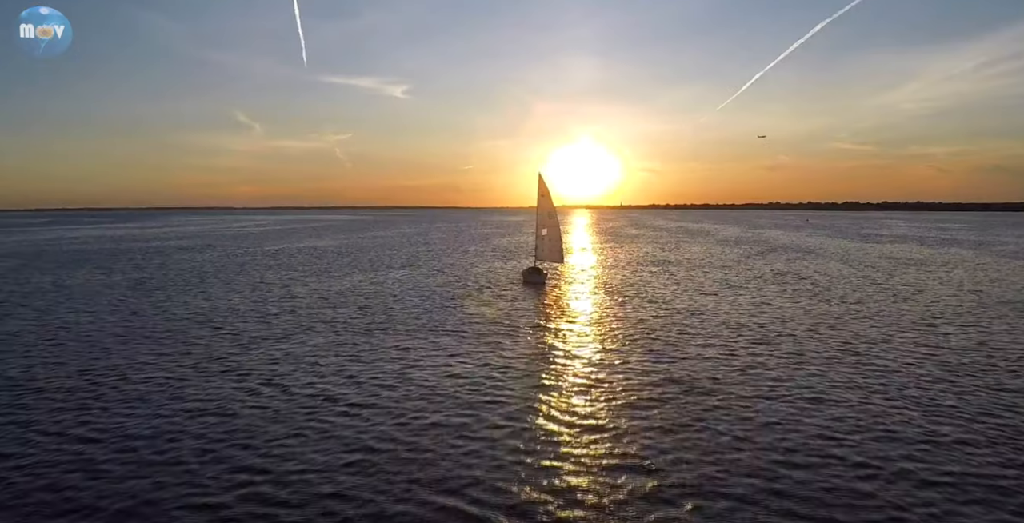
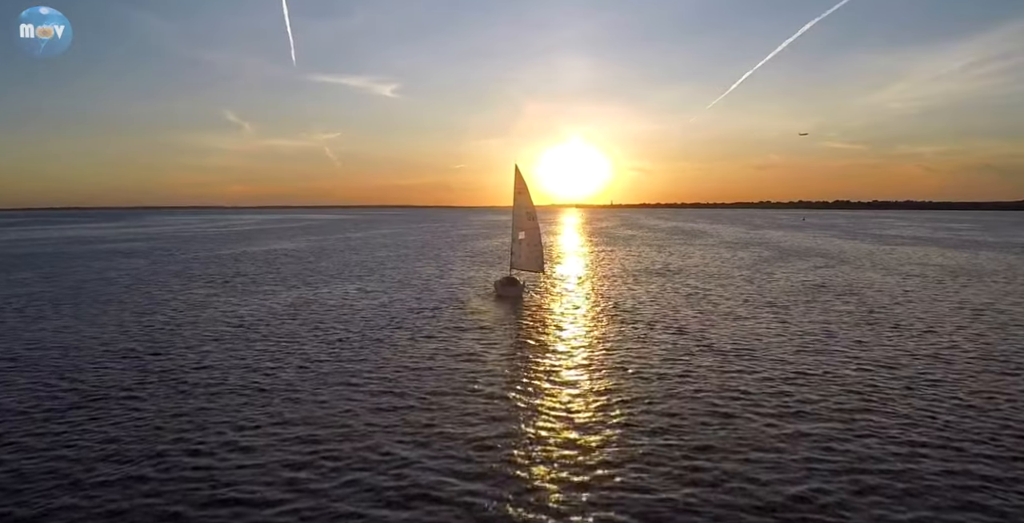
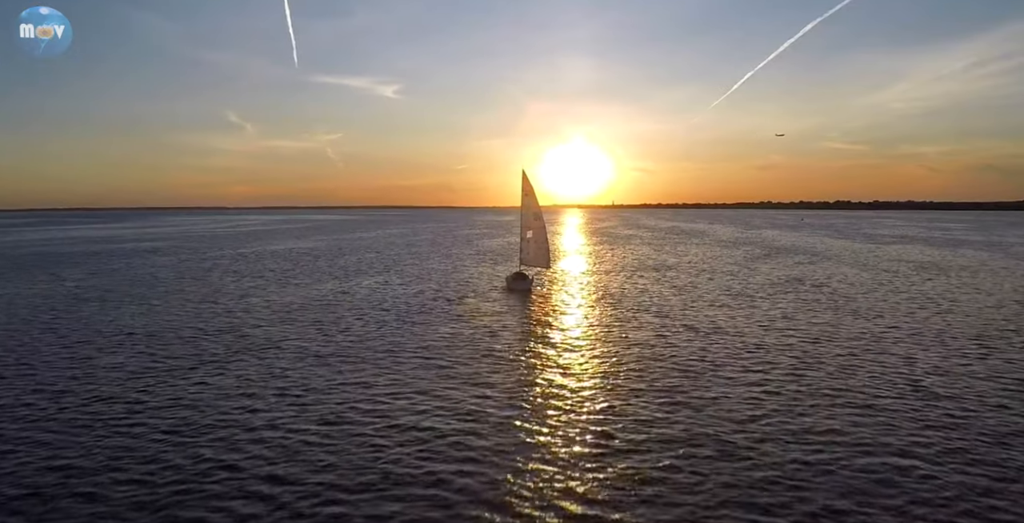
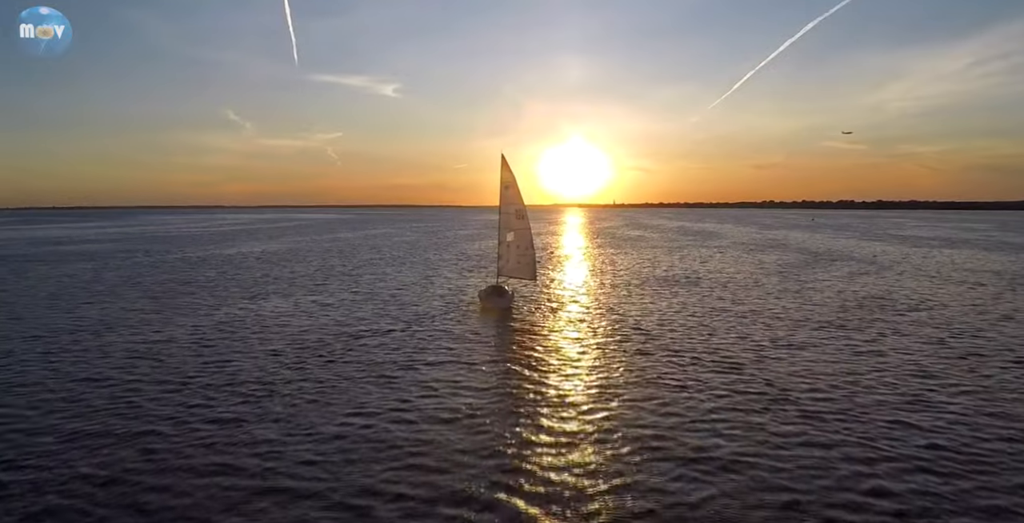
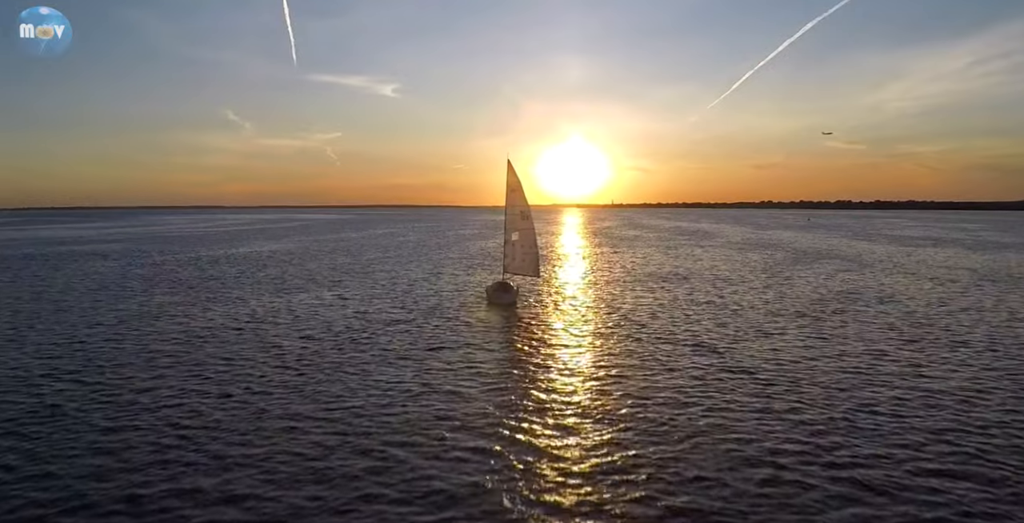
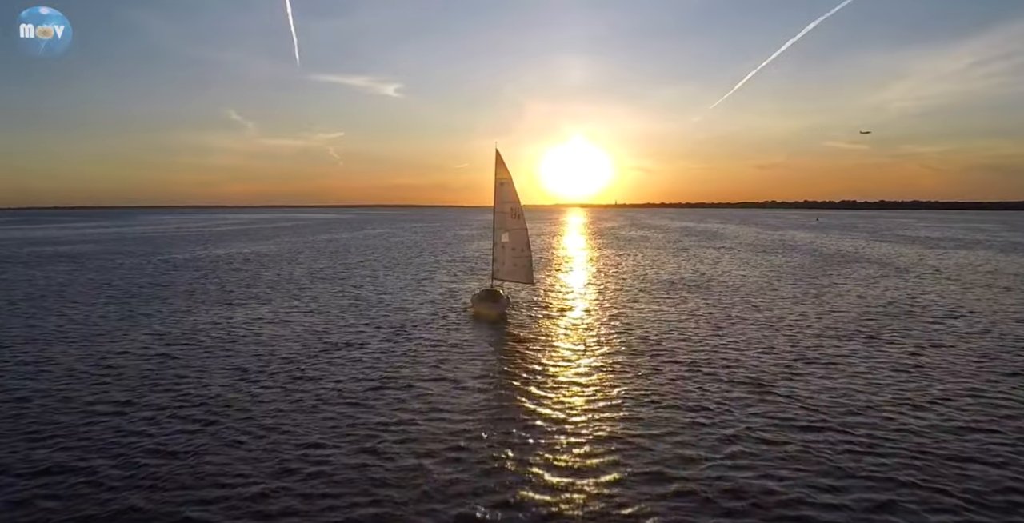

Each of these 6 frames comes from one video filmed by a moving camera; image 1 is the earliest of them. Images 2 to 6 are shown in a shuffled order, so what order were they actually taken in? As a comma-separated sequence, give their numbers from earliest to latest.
3, 2, 5, 4, 6
